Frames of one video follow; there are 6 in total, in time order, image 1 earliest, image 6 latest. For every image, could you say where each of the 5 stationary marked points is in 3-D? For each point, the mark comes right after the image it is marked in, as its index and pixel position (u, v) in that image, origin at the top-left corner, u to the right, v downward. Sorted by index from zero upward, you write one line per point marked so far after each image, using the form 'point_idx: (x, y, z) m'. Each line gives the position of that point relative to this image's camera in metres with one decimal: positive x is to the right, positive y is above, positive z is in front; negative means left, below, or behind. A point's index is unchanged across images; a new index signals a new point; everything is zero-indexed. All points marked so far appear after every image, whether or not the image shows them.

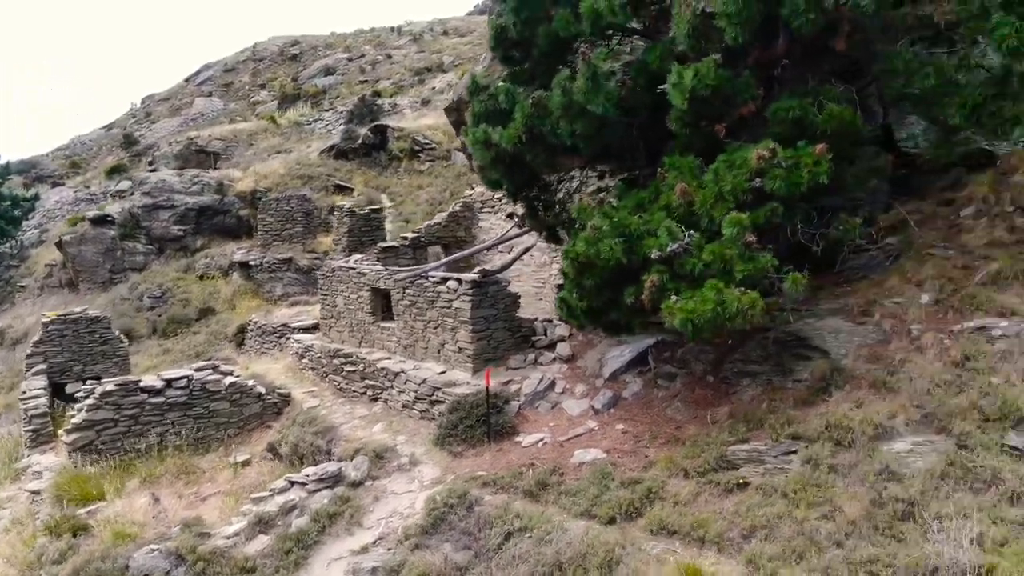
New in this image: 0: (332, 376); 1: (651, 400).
0: (-2.4, -1.2, +10.6) m
1: (+1.3, -1.1, +7.6) m
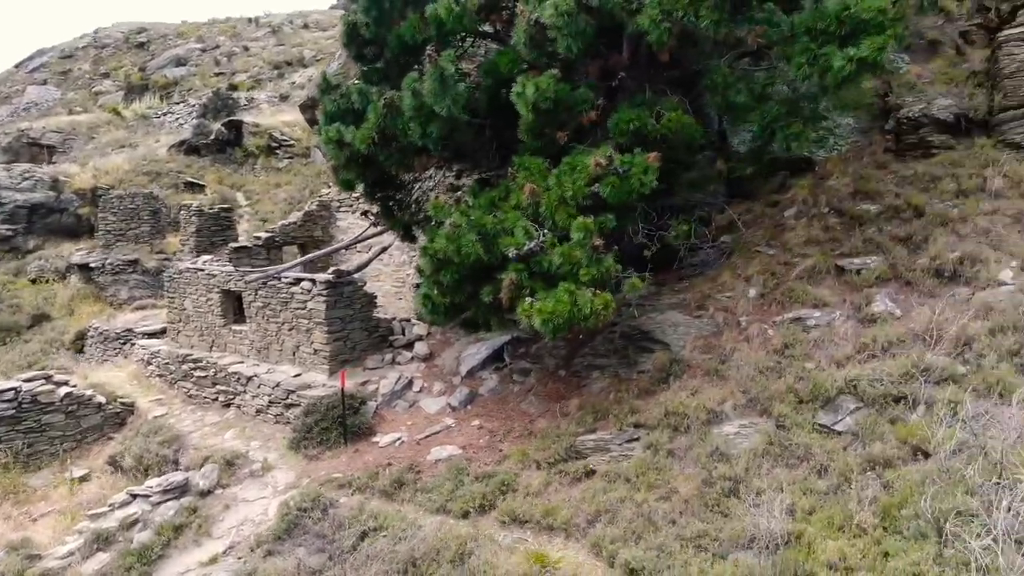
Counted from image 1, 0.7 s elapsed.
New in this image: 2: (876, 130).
0: (-4.2, -1.2, +10.1) m
1: (-0.1, -1.1, +7.8) m
2: (+4.1, +1.8, +9.0) m
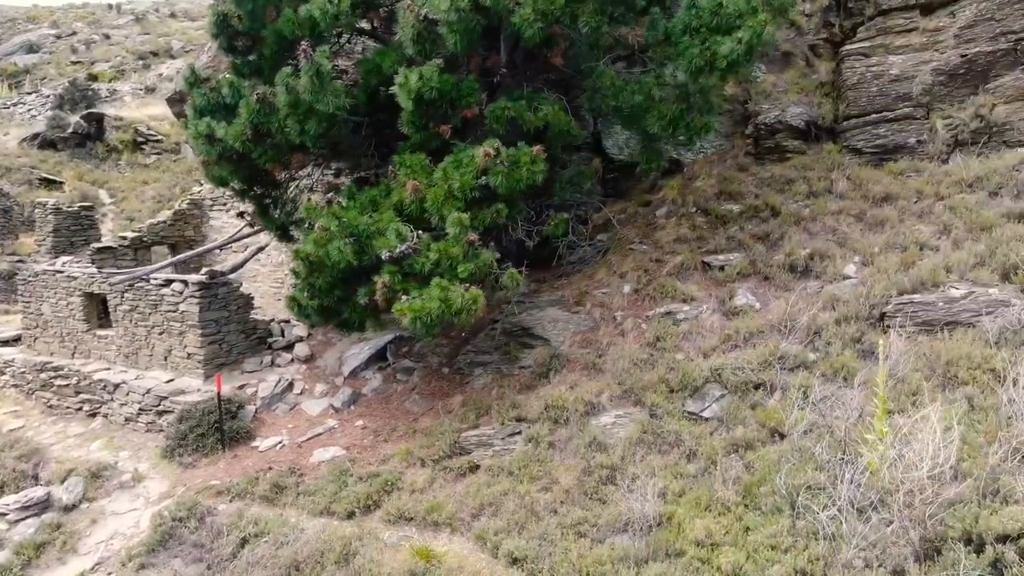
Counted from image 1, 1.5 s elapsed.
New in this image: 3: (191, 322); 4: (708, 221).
0: (-5.7, -1.3, +9.5) m
1: (-1.2, -1.0, +7.8) m
2: (+2.7, +1.9, +9.5) m
3: (-3.3, -0.3, +8.0) m
4: (+2.0, +0.7, +8.1) m
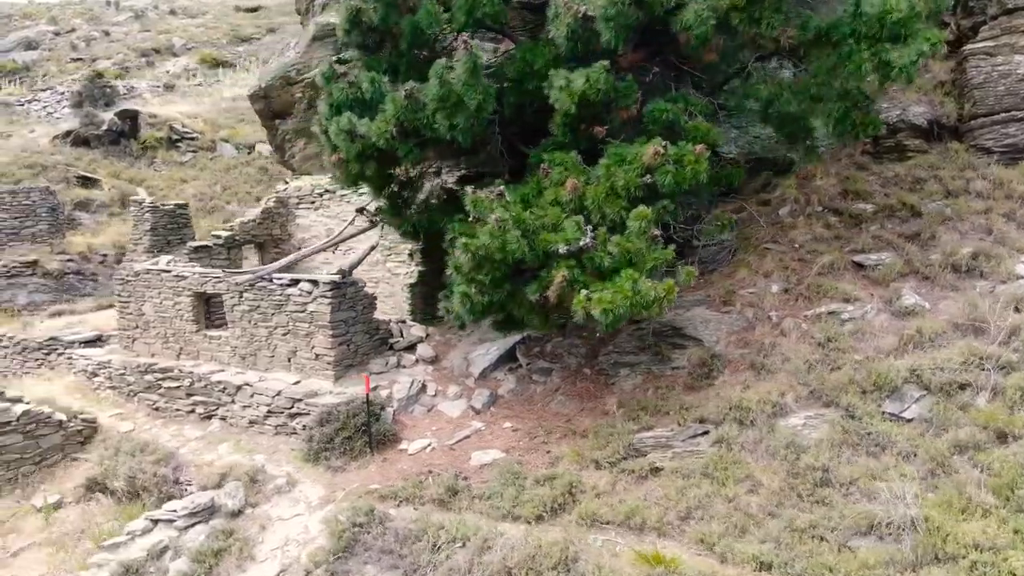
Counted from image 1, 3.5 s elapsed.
0: (-4.3, -1.3, +9.3) m
1: (+0.2, -1.0, +7.7) m
2: (+4.1, +1.9, +9.5) m
3: (-1.9, -0.3, +7.9) m
4: (+3.4, +0.7, +8.1) m
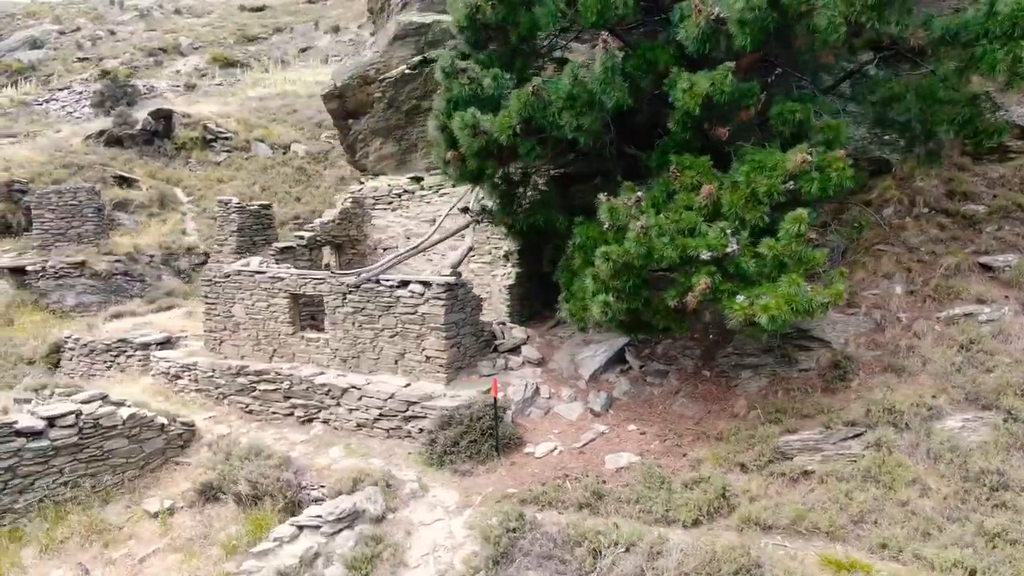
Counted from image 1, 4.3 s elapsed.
0: (-3.2, -1.3, +9.1) m
1: (+1.3, -1.1, +7.6) m
2: (+5.2, +1.9, +9.5) m
3: (-0.8, -0.4, +7.8) m
4: (+4.5, +0.7, +8.1) m
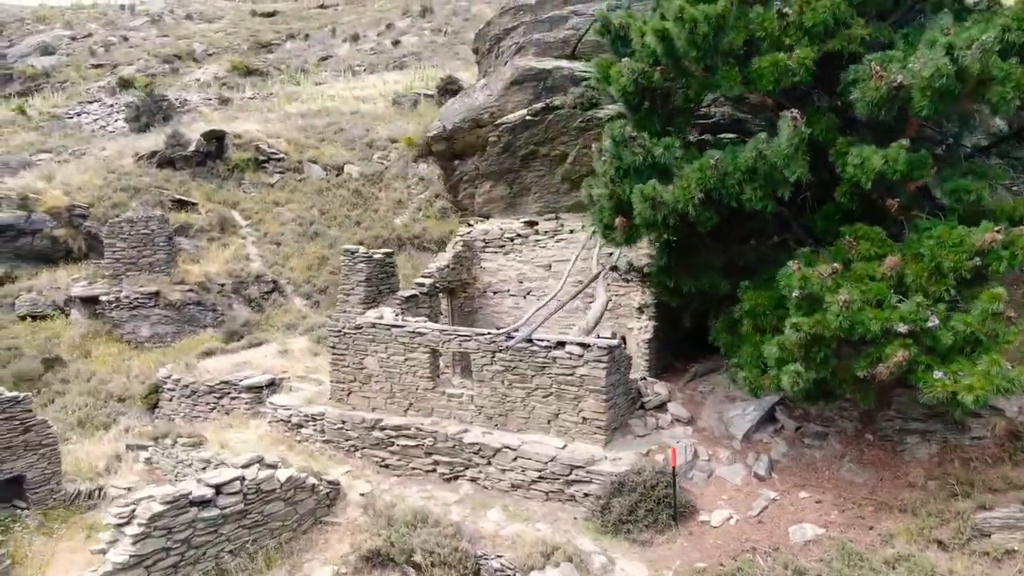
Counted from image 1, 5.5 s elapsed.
0: (-1.7, -1.9, +9.1) m
1: (+2.9, -1.7, +7.6) m
2: (+6.8, +1.2, +9.5) m
3: (+0.8, -1.0, +7.8) m
4: (+6.1, +0.1, +8.1) m
